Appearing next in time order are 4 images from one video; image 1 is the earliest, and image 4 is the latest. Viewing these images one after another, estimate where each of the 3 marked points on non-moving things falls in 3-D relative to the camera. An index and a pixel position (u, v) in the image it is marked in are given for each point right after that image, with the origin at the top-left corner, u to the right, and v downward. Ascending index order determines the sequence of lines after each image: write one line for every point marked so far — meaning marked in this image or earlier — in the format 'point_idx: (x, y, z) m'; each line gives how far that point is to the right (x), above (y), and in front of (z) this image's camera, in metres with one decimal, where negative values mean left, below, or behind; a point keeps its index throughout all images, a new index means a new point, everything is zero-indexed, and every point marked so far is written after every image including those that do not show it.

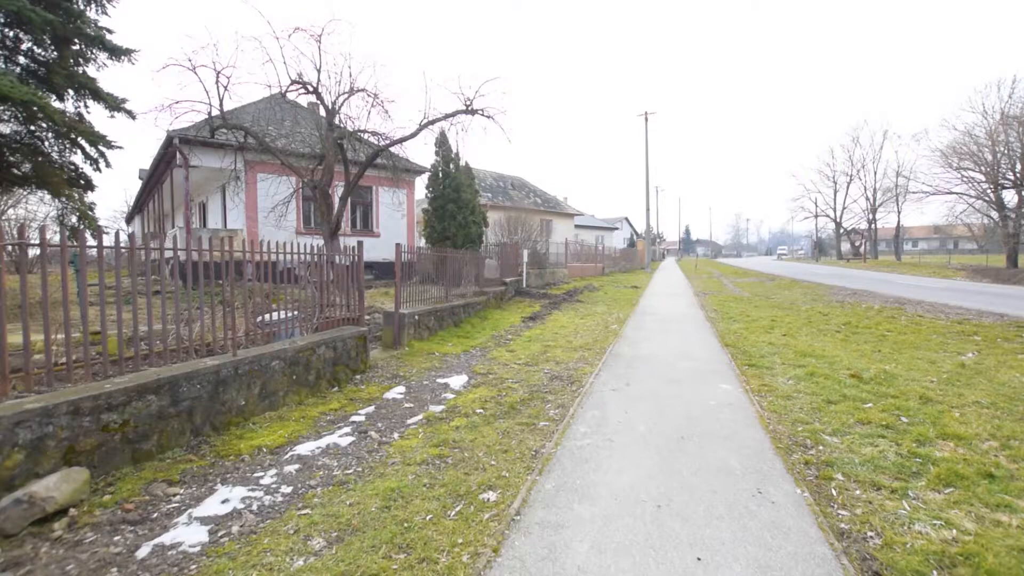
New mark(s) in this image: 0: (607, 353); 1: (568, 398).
0: (+1.5, -1.0, +7.7) m
1: (+0.6, -1.2, +5.3) m
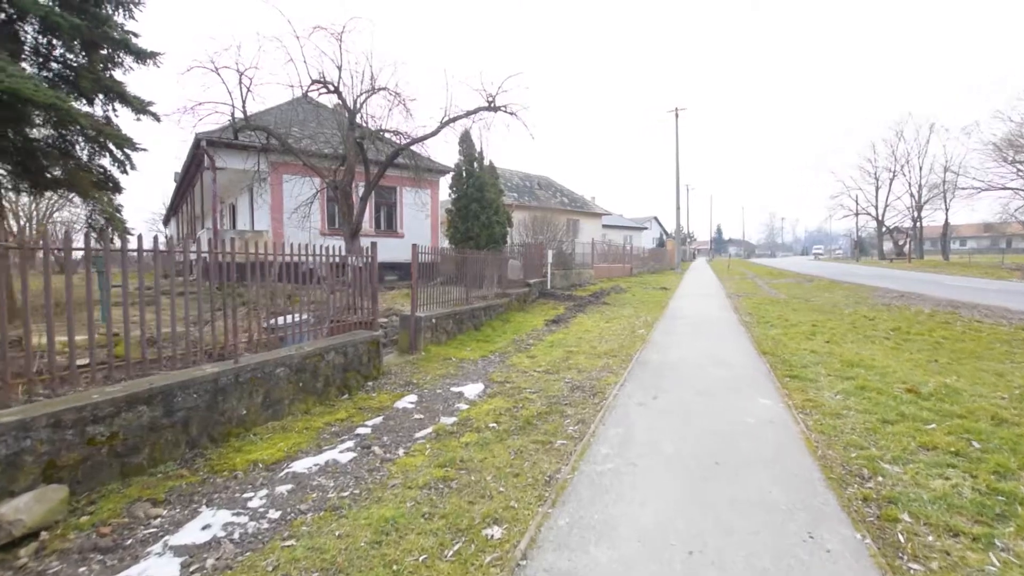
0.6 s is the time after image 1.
0: (+1.8, -1.1, +7.2) m
1: (+0.8, -1.3, +4.9) m
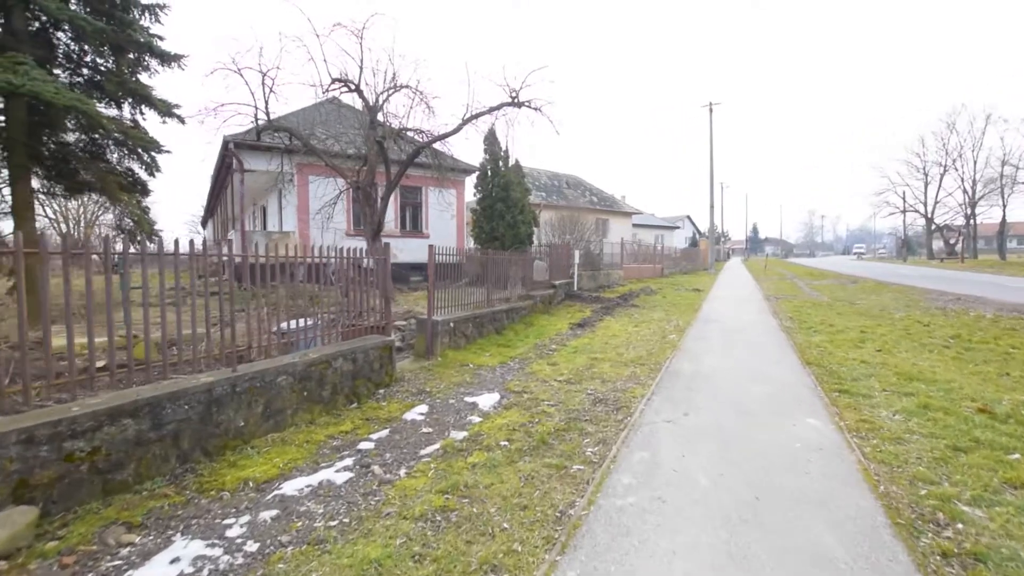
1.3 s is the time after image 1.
0: (+2.1, -1.1, +6.6) m
1: (+0.9, -1.3, +4.4) m
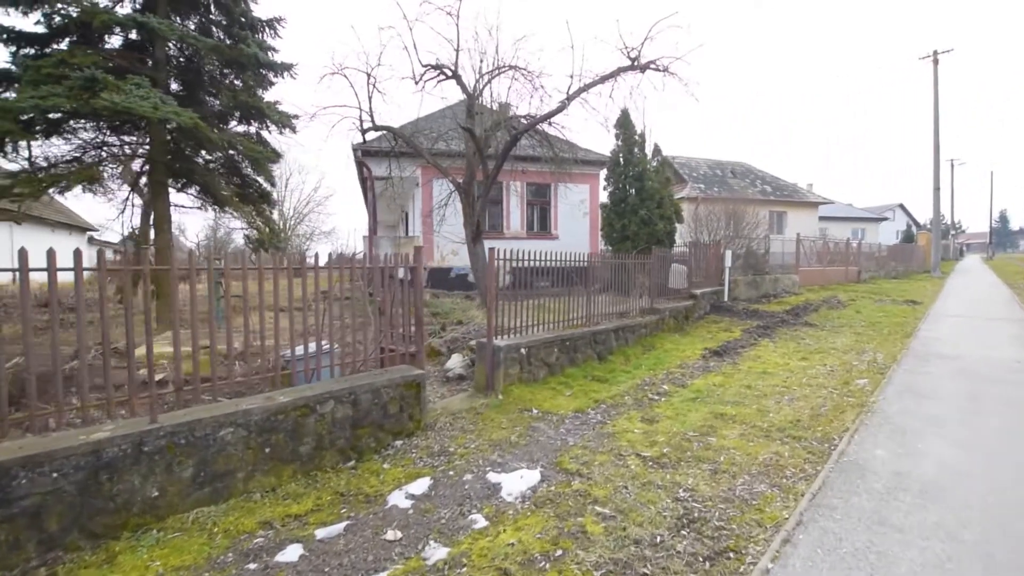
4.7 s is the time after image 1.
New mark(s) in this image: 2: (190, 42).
0: (+2.6, -1.4, +3.9) m
1: (+0.7, -1.5, +2.1) m
2: (-6.4, +5.0, +9.7) m
